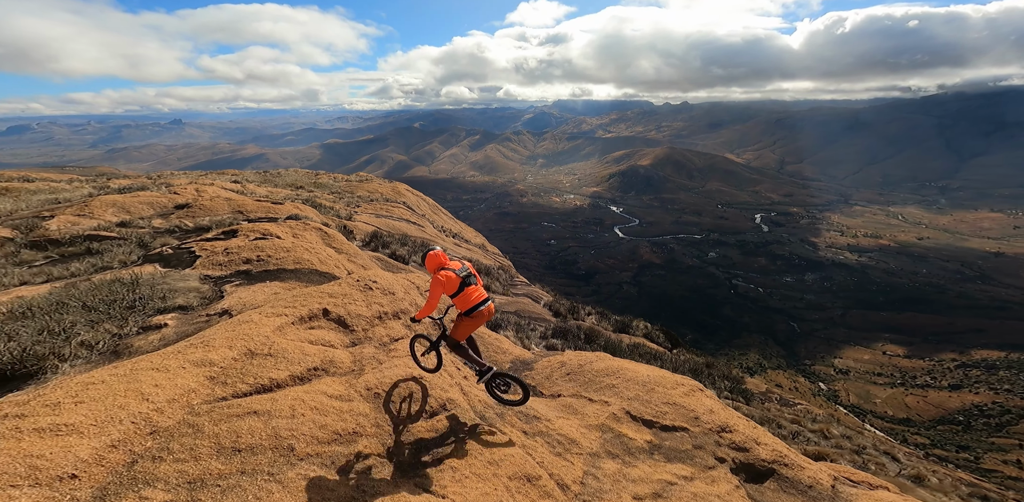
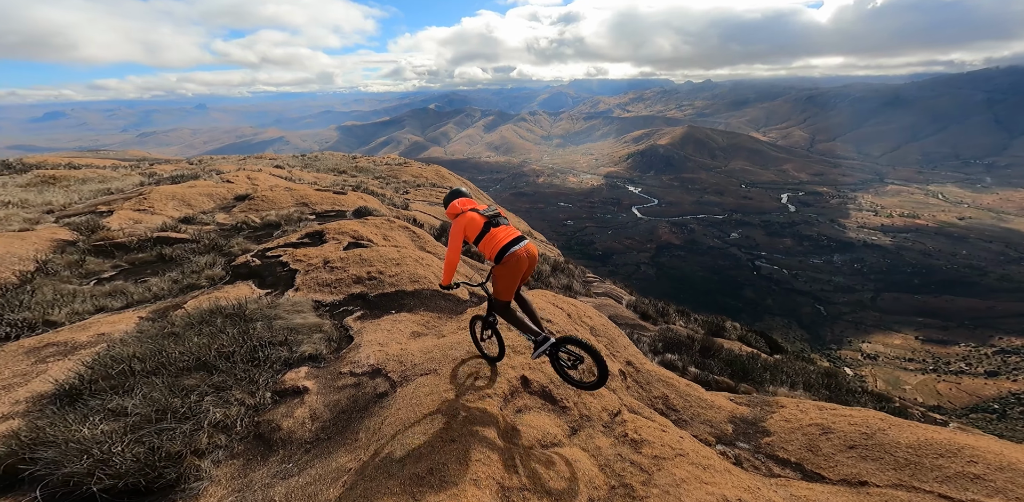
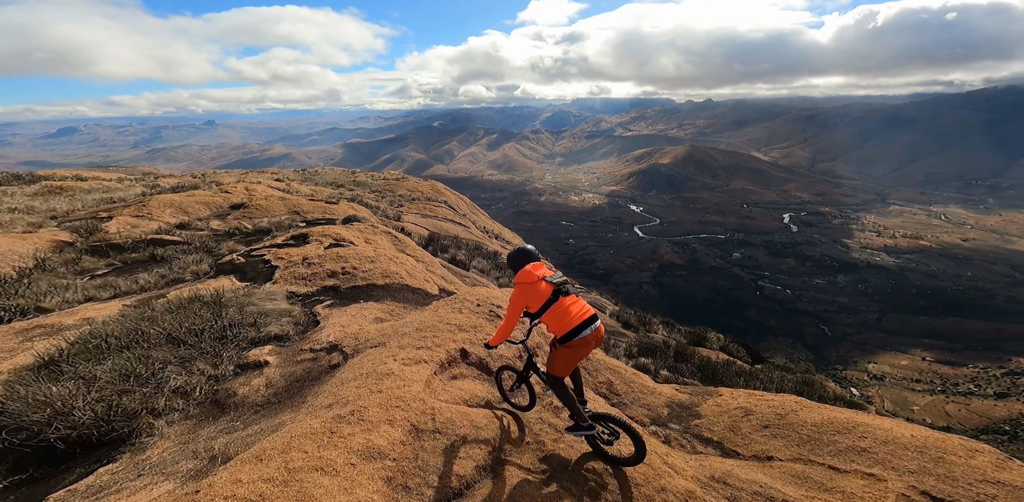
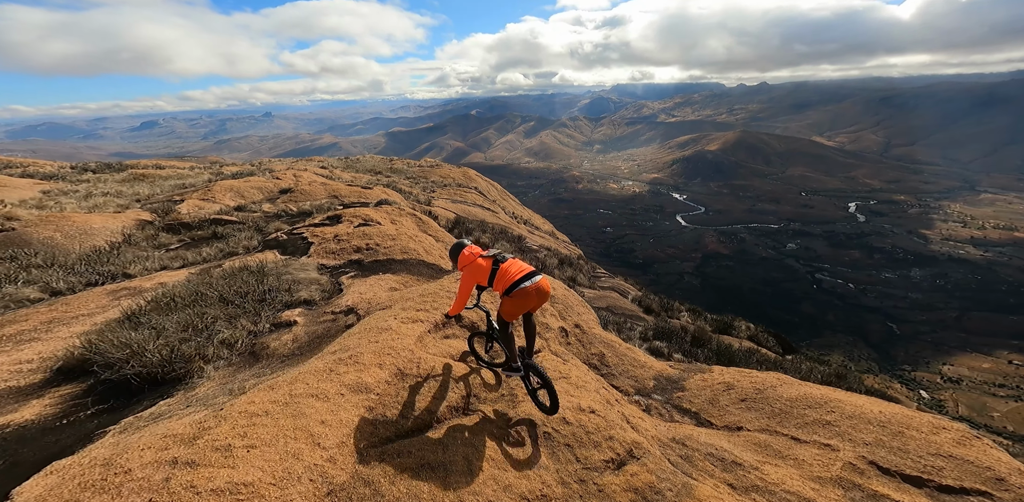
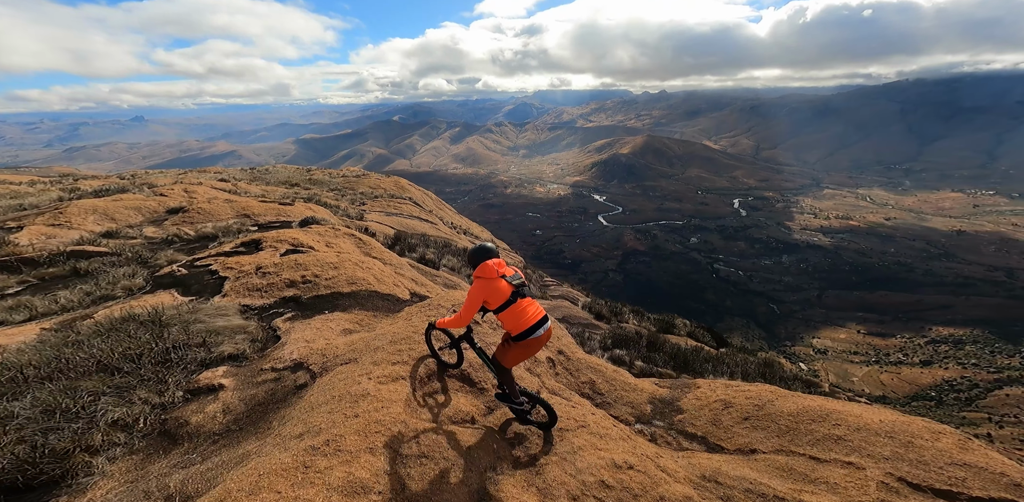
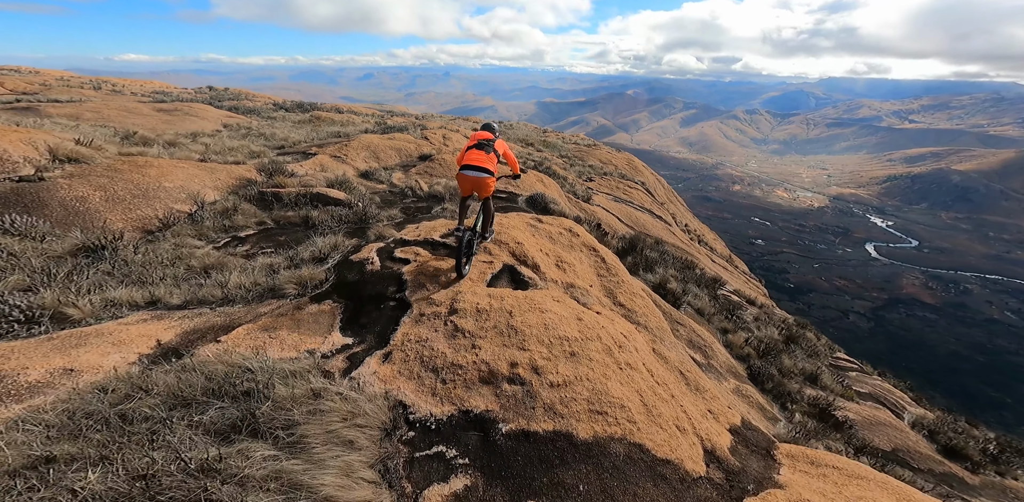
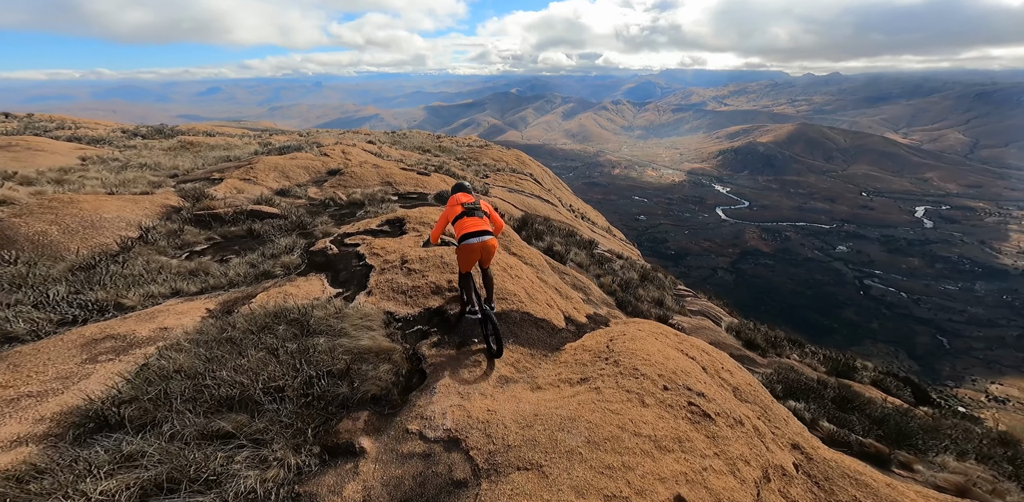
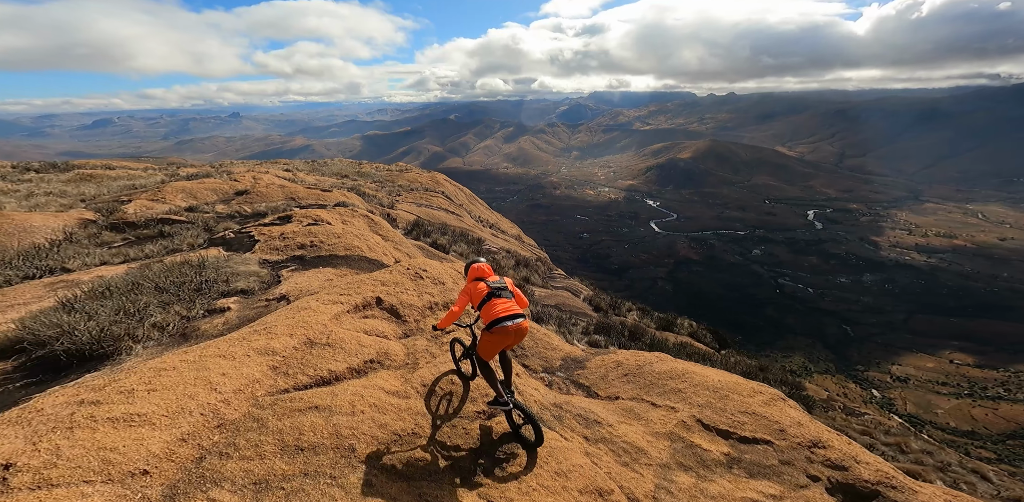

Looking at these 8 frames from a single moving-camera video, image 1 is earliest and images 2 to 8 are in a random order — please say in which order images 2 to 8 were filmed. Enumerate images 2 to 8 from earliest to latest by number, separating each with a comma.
8, 4, 3, 5, 2, 7, 6
